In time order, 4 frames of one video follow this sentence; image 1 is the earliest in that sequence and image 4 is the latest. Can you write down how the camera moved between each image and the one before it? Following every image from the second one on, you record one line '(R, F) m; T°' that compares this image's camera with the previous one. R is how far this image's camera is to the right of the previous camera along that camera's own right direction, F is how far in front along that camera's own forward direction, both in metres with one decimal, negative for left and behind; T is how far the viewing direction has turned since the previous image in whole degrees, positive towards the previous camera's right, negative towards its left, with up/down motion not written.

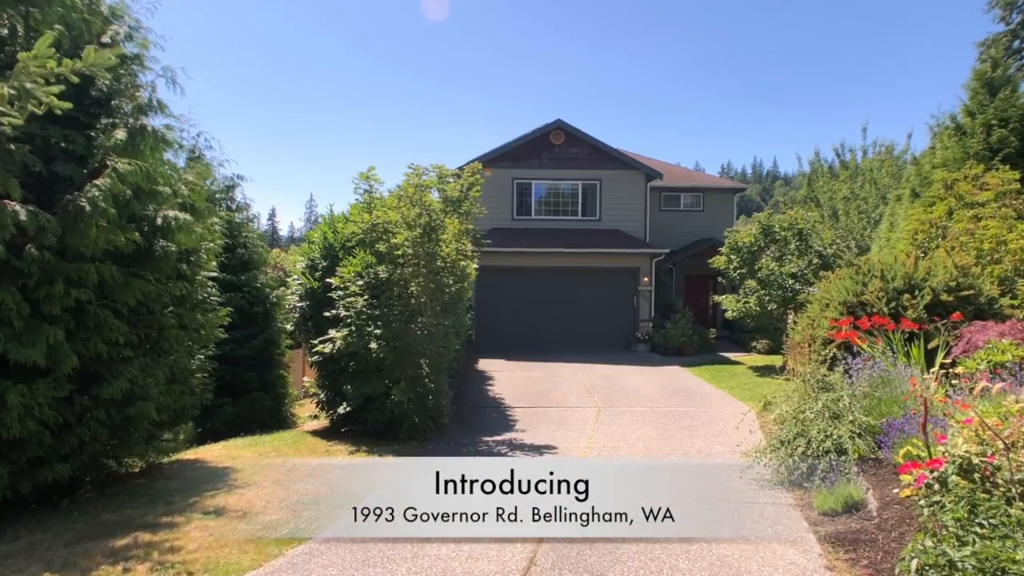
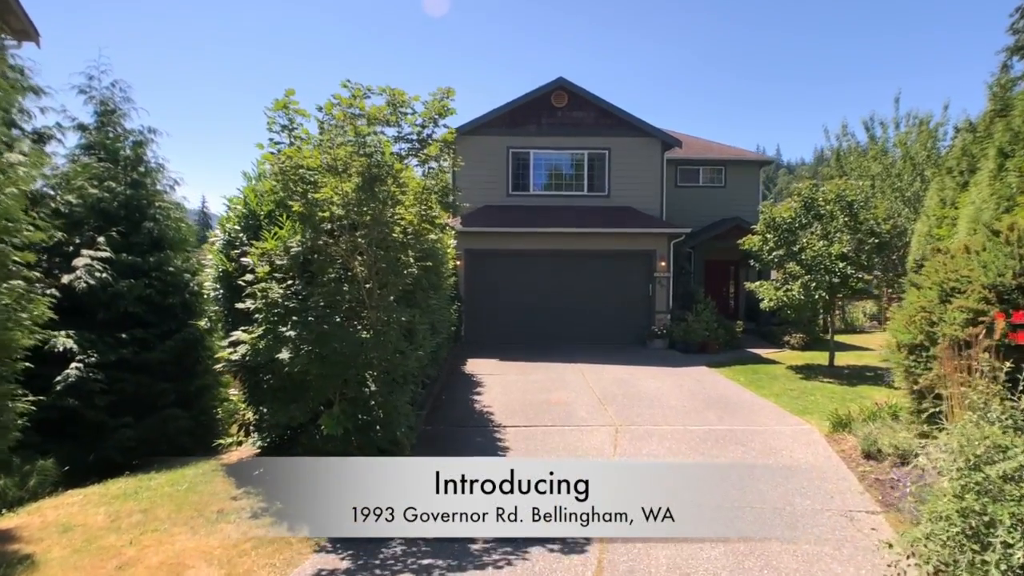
(+0.1, +2.4) m; 0°
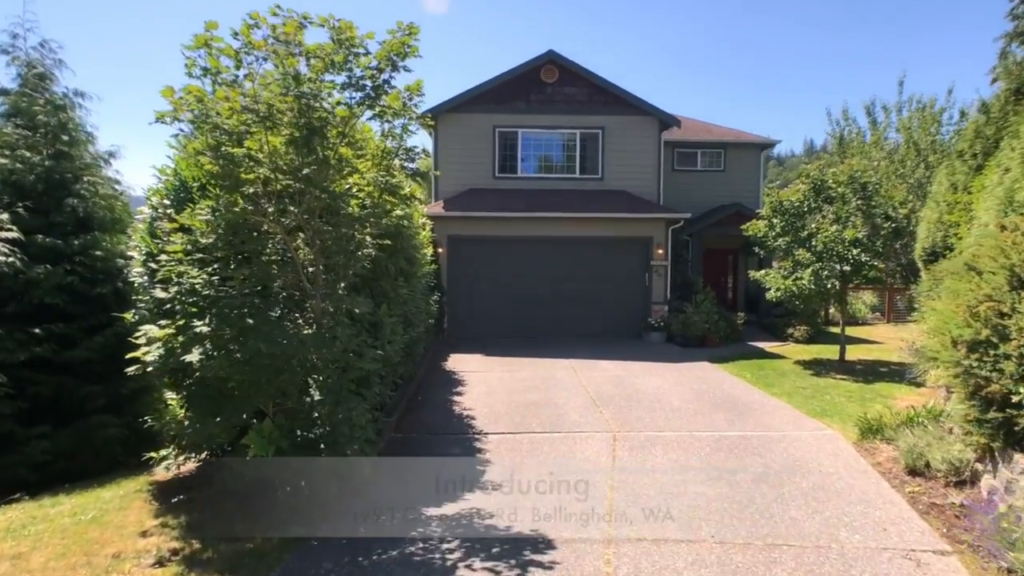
(+0.1, +1.1) m; +1°
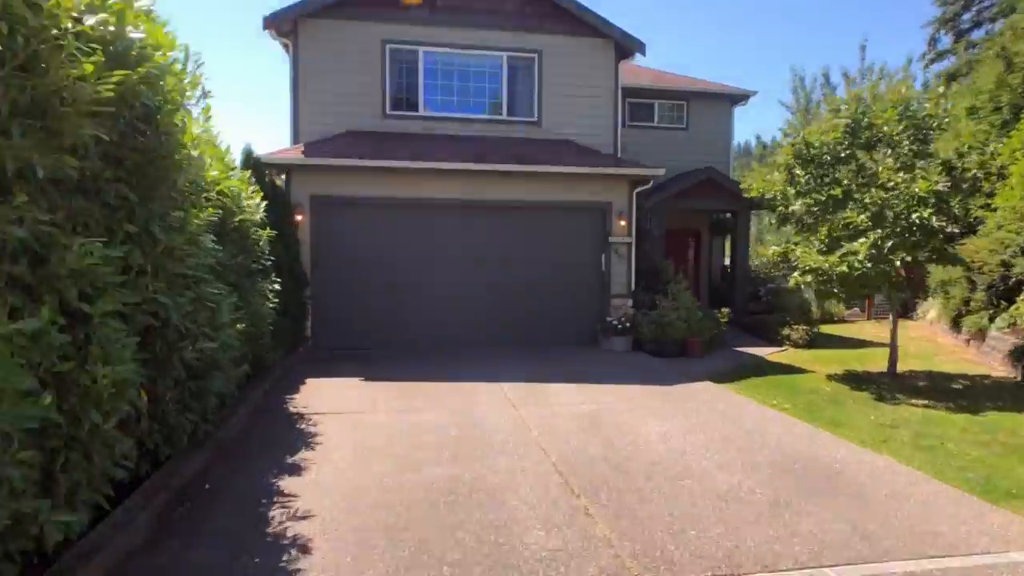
(+0.2, +4.3) m; +8°
